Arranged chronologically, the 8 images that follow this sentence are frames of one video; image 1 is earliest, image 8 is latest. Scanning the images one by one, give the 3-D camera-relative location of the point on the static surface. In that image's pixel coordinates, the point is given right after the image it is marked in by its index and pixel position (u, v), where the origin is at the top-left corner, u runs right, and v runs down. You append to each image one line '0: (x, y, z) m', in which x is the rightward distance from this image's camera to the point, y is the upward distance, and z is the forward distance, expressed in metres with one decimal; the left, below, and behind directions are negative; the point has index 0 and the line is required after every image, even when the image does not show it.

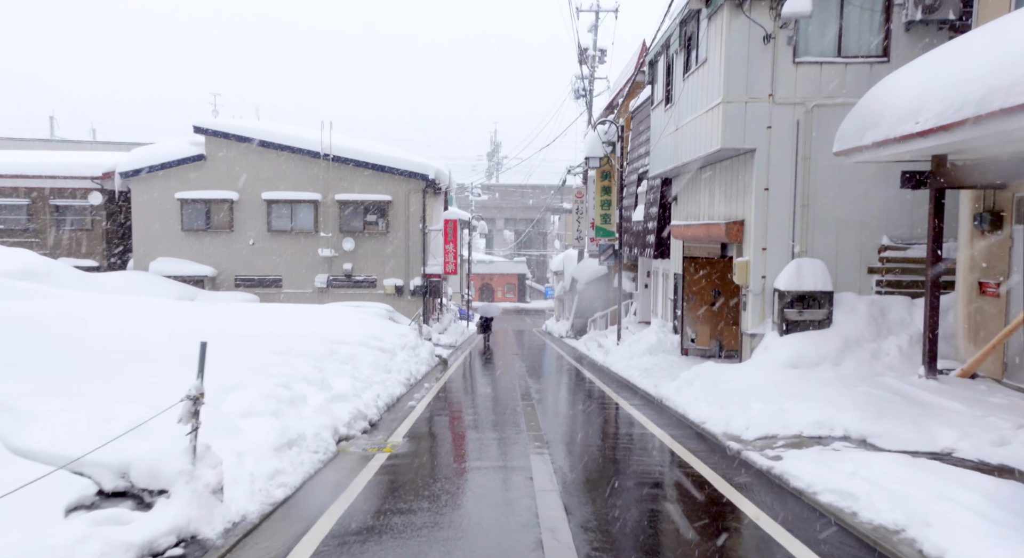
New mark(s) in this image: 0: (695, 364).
0: (+3.6, -1.7, +14.5) m
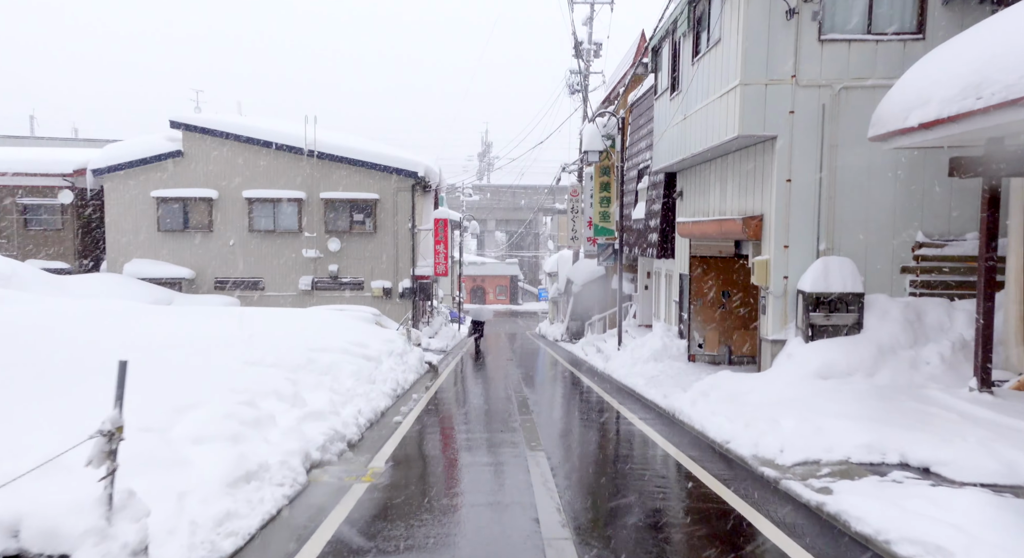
0: (+3.5, -1.7, +13.4) m
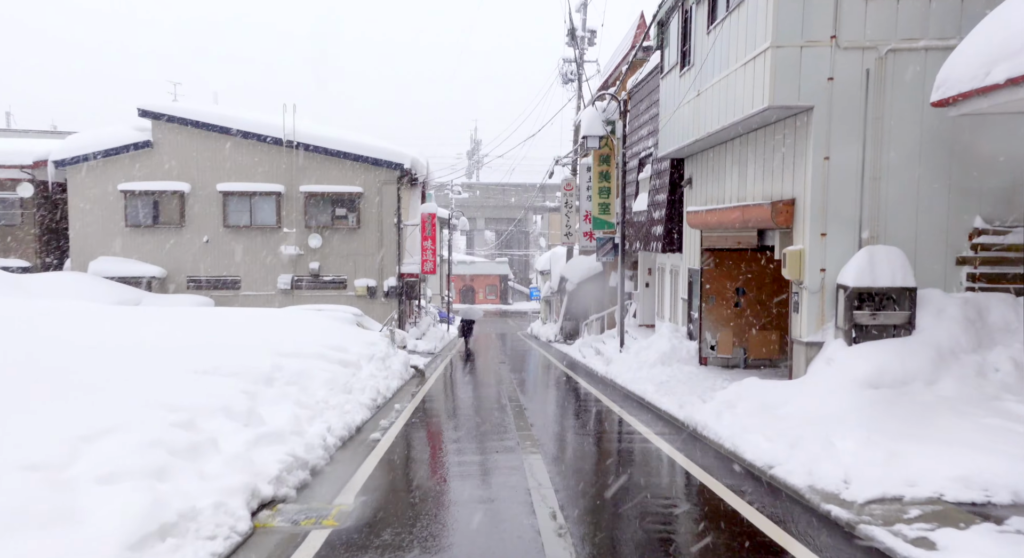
0: (+3.4, -1.6, +12.0) m
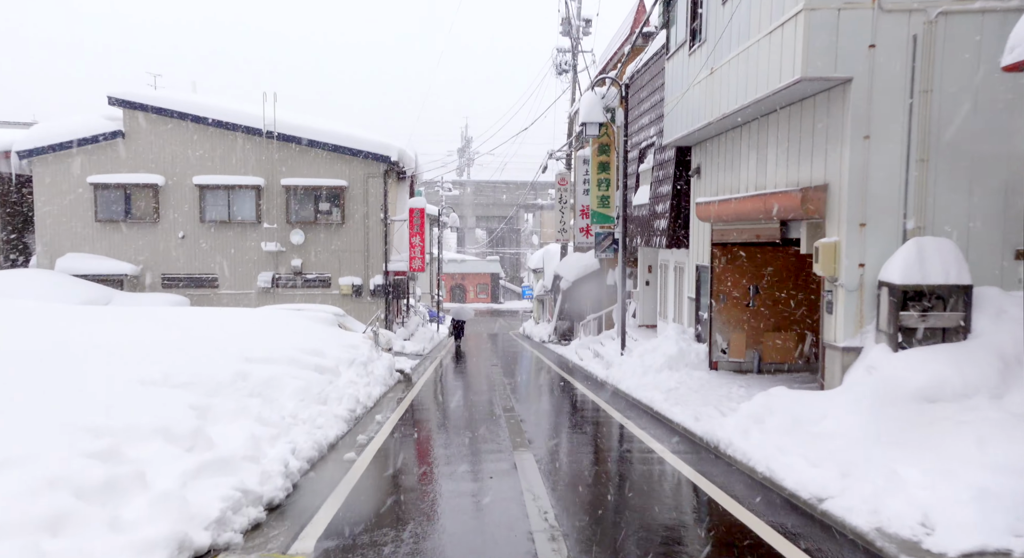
0: (+3.3, -1.6, +10.9) m
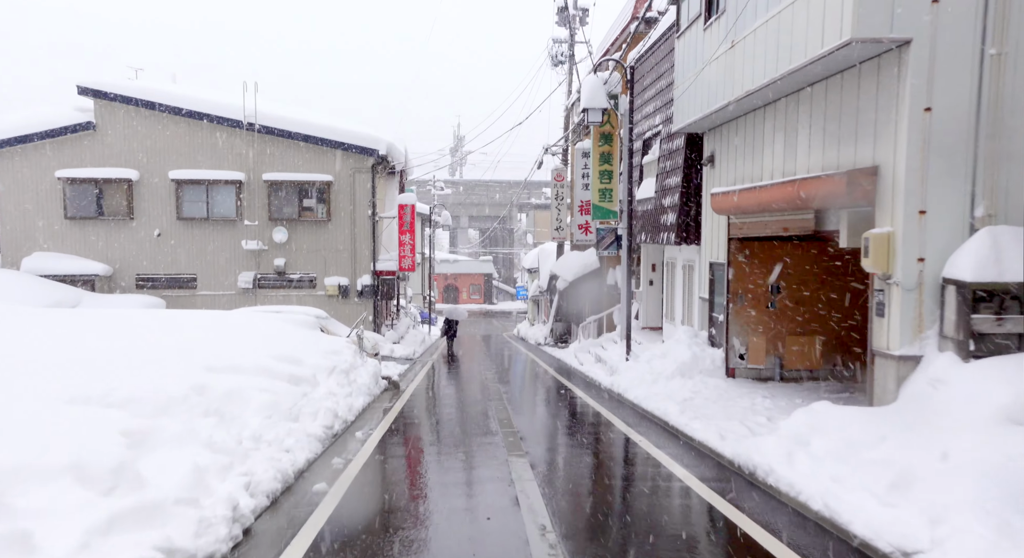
0: (+3.3, -1.5, +9.7) m
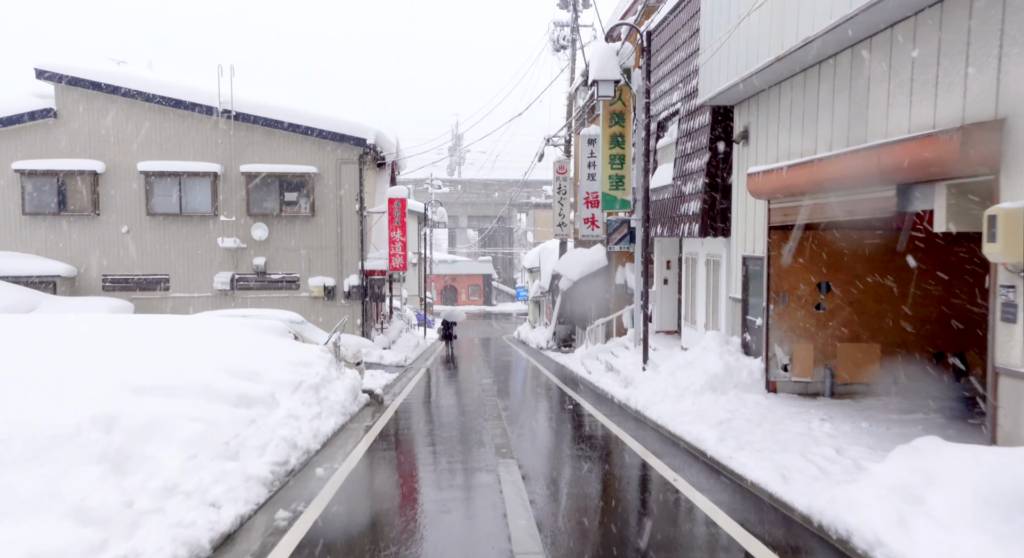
0: (+3.3, -1.5, +7.8) m
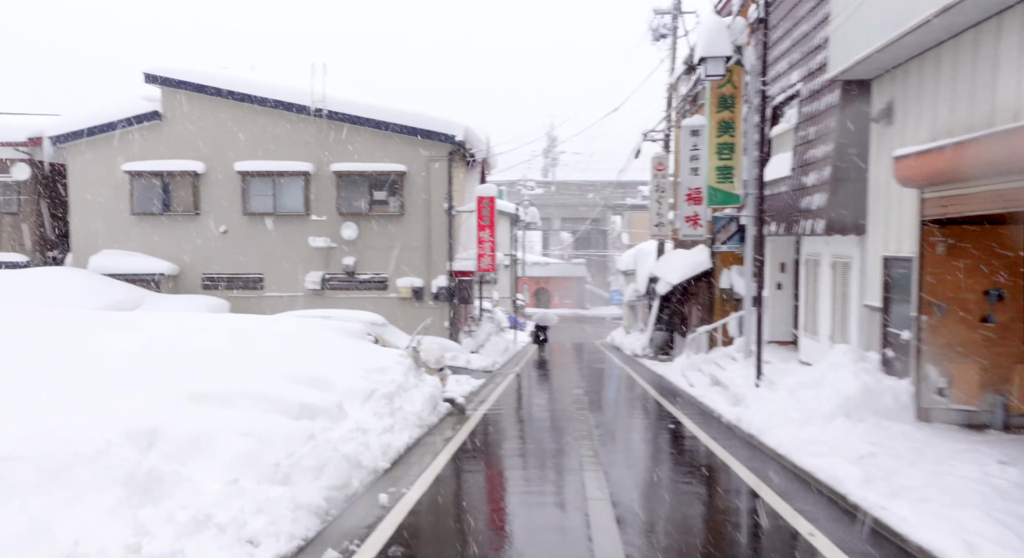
0: (+4.1, -1.5, +6.2) m
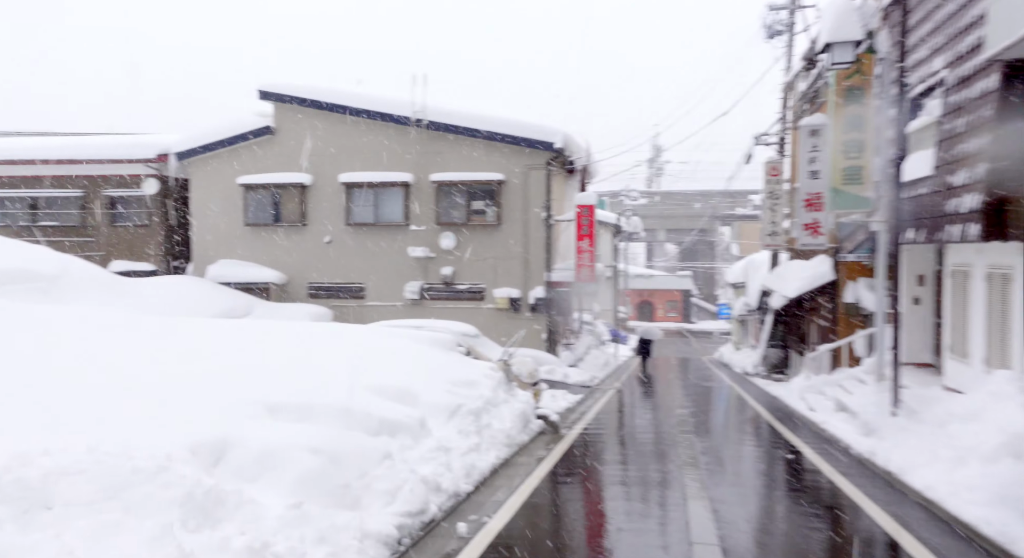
0: (+4.7, -1.6, +4.8) m
